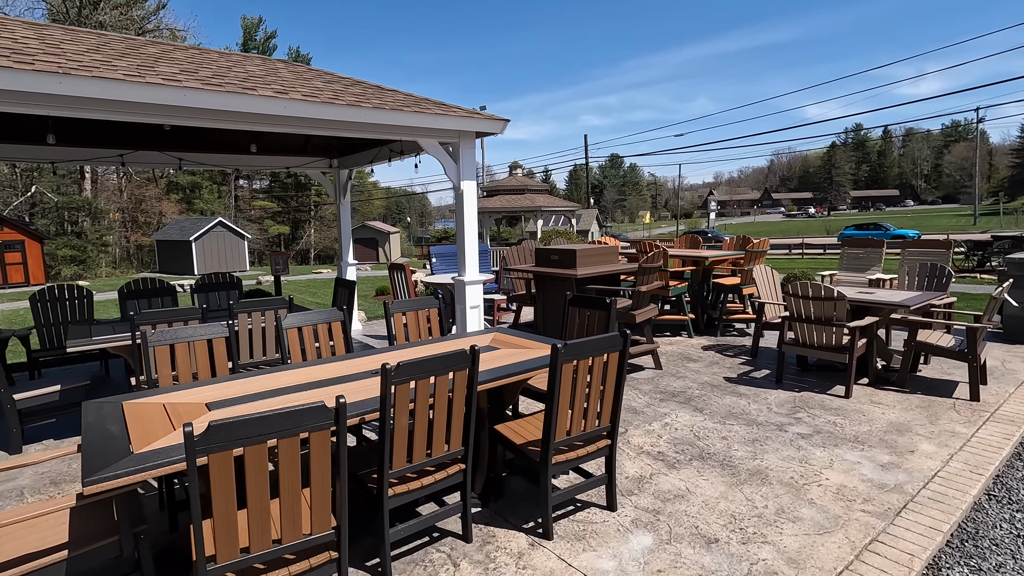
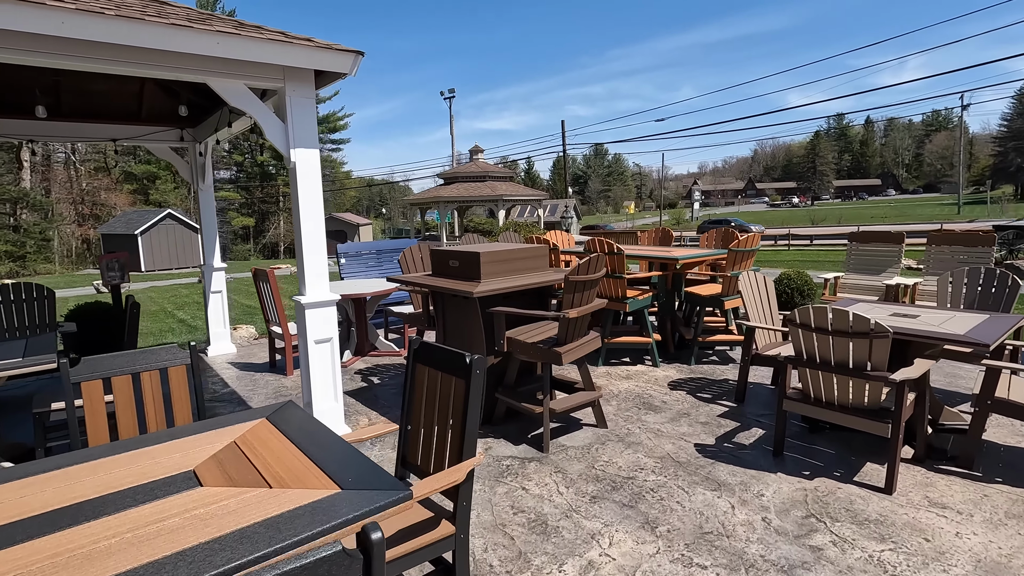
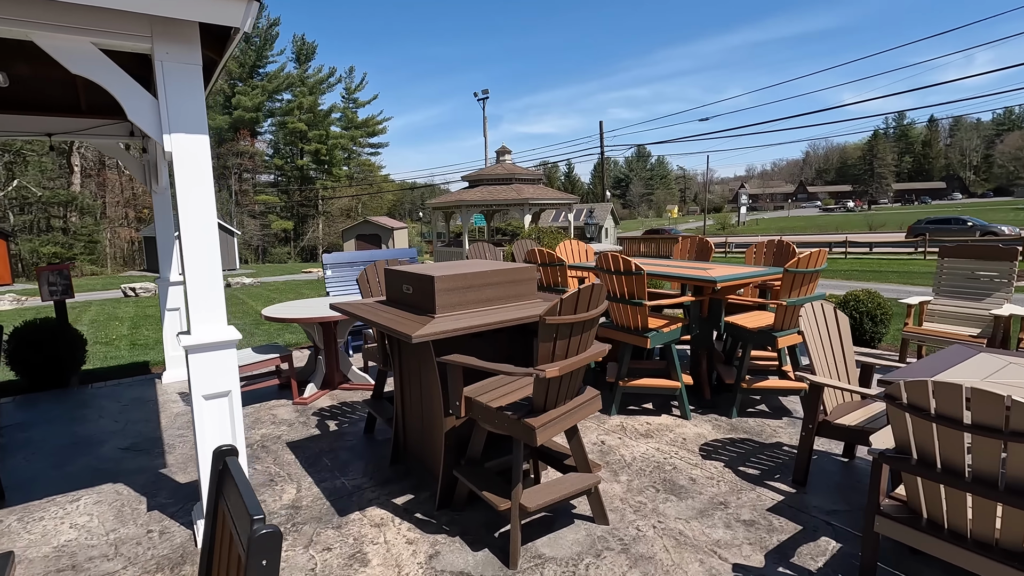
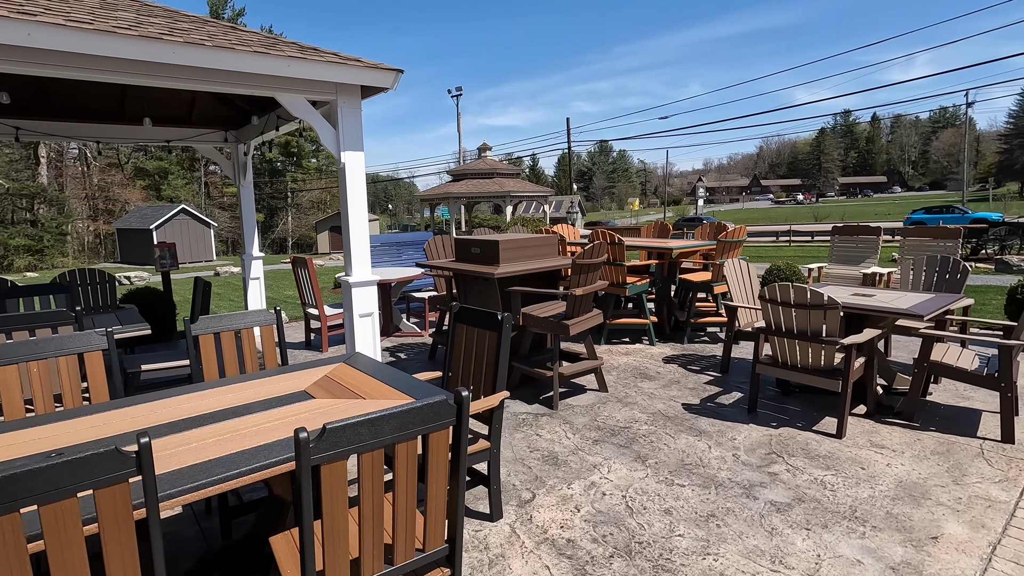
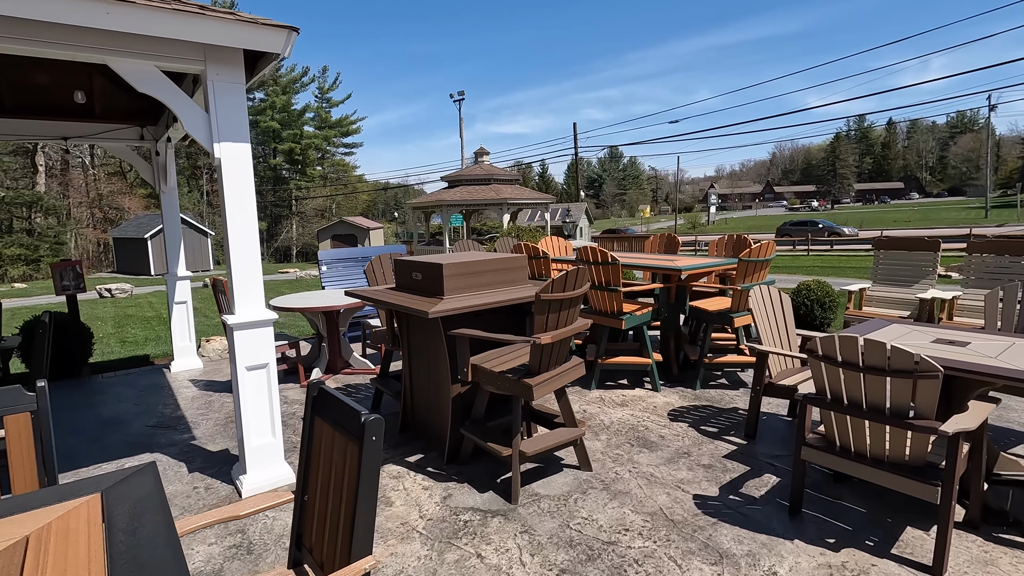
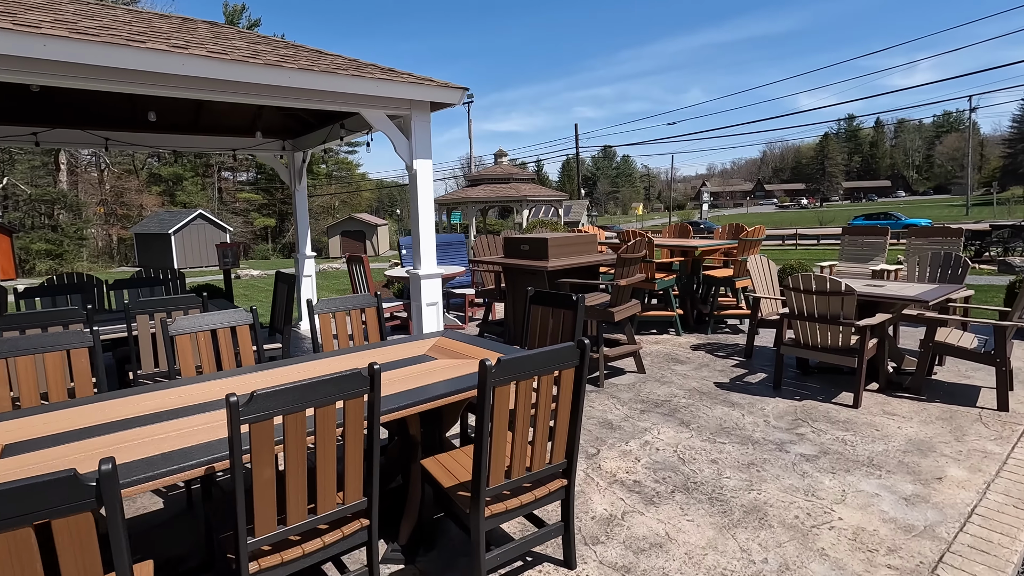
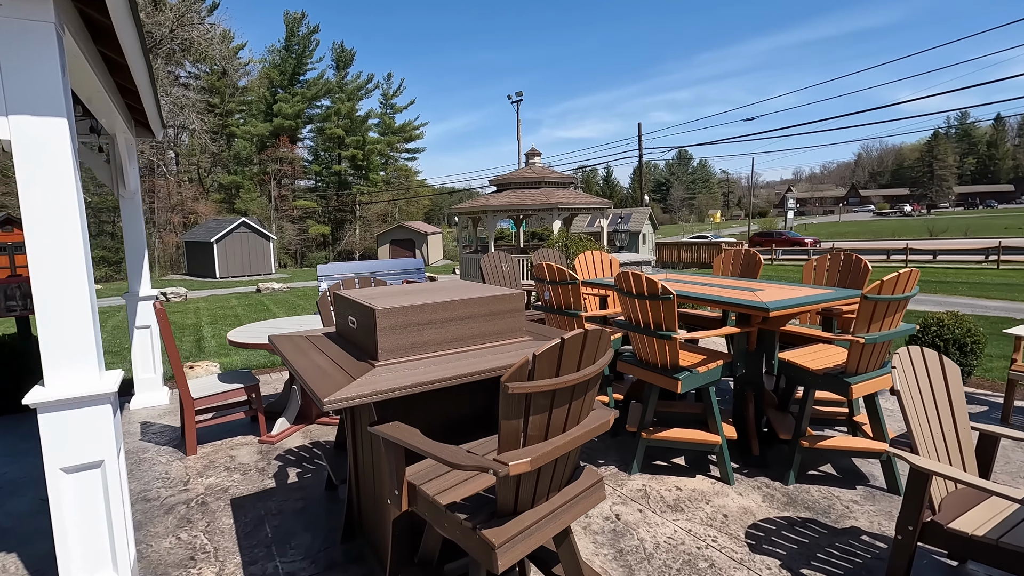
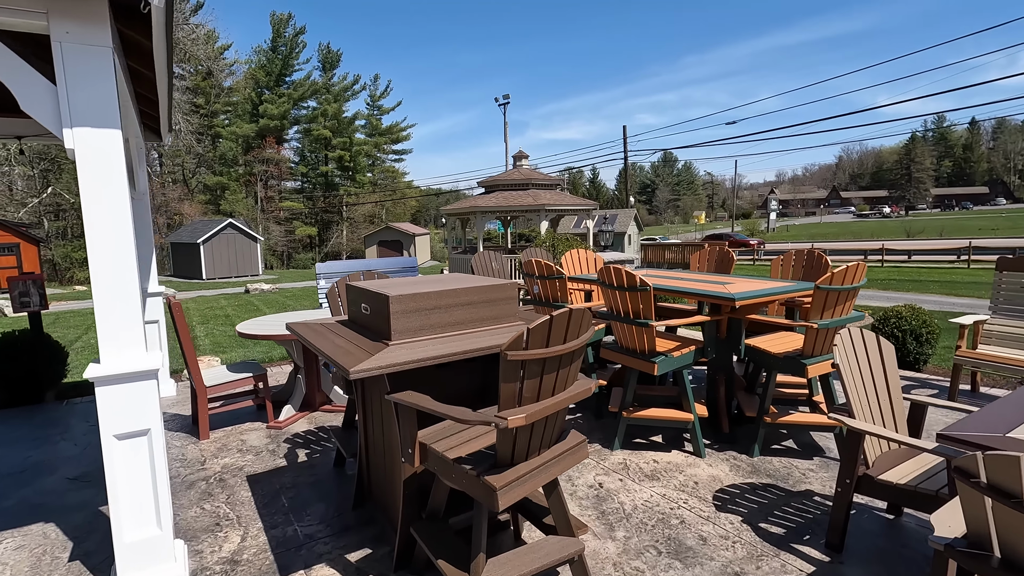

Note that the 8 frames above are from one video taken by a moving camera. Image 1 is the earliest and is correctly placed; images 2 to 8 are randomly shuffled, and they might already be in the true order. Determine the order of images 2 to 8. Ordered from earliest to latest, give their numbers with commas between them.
6, 4, 2, 5, 3, 8, 7
